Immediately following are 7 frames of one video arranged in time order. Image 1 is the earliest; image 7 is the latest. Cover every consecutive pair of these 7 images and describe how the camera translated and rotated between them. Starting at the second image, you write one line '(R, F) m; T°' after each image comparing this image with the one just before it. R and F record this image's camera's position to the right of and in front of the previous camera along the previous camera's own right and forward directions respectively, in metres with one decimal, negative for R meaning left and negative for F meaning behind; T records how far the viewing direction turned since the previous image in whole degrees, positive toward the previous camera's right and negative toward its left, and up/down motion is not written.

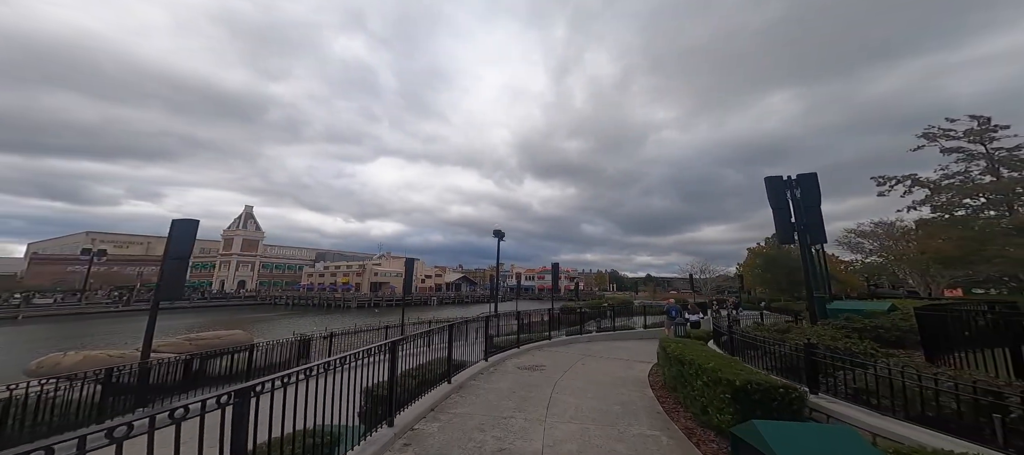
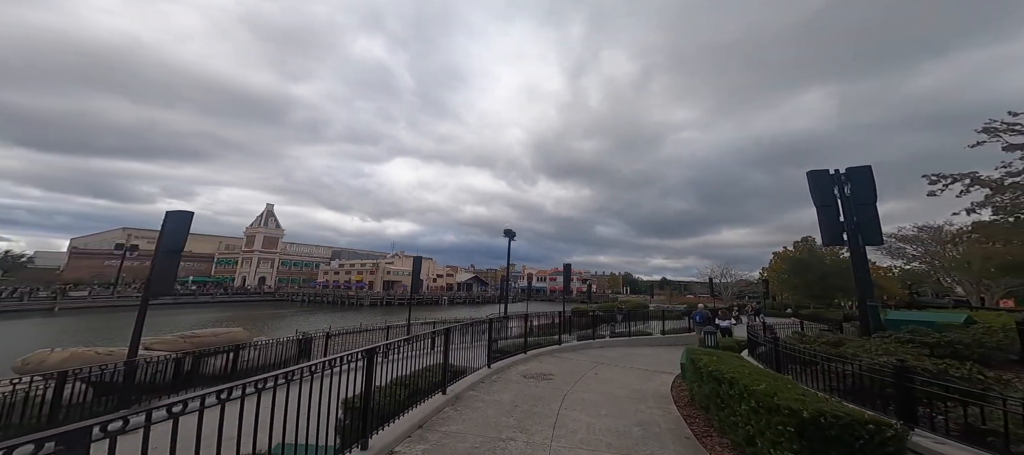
(+0.1, +0.8) m; -2°
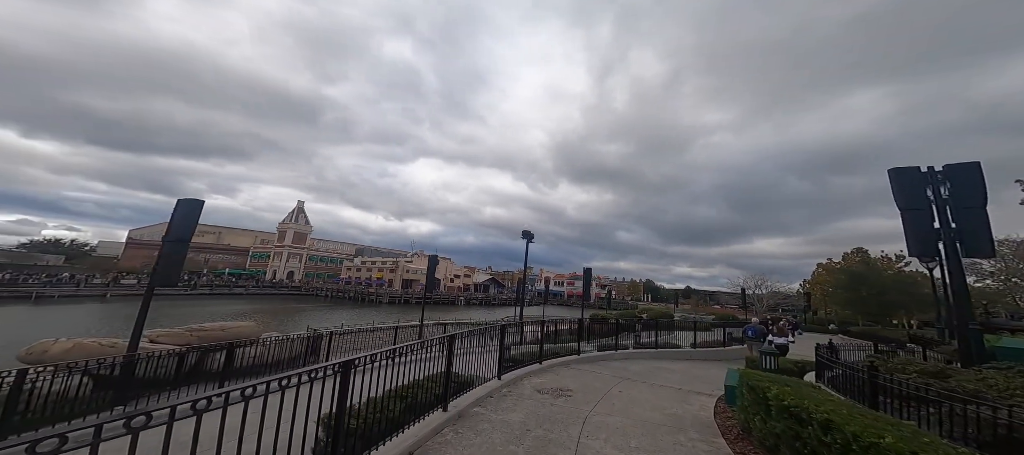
(+0.1, +0.9) m; -3°
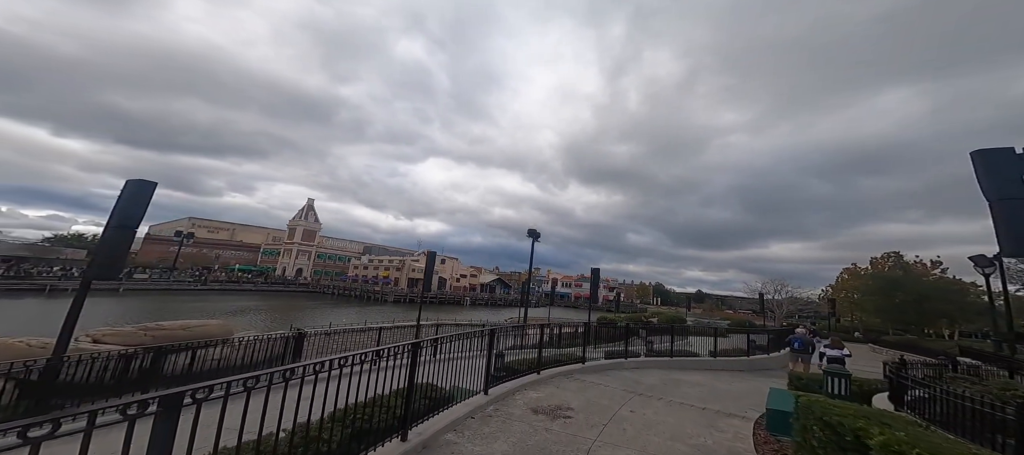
(+0.3, +1.3) m; -1°
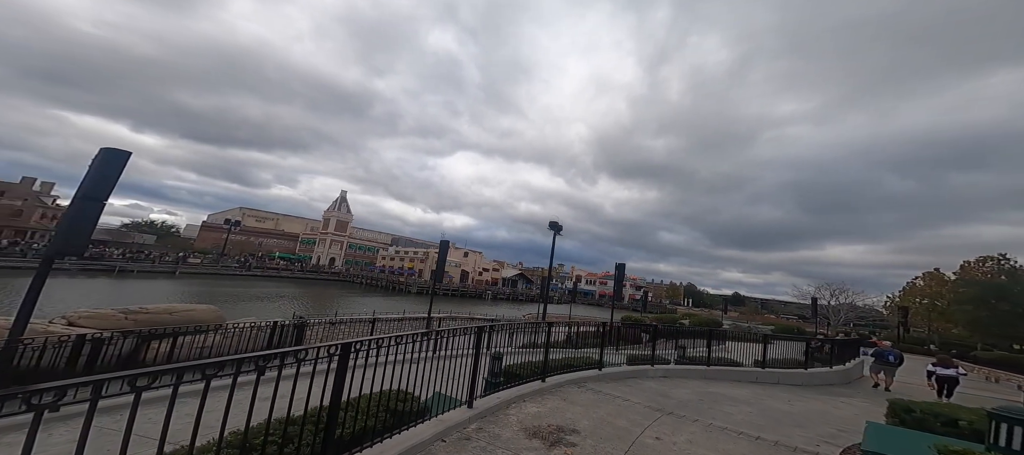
(+0.5, +1.3) m; -5°
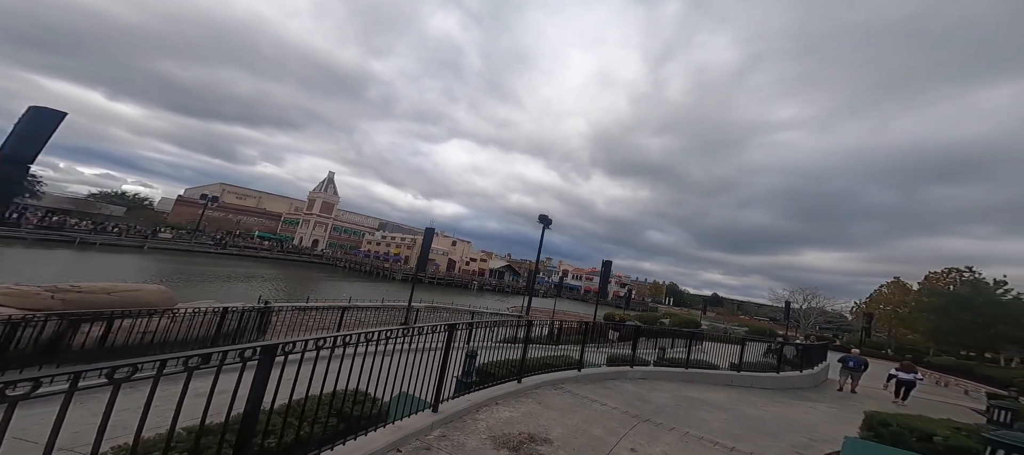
(+0.1, +0.4) m; +2°
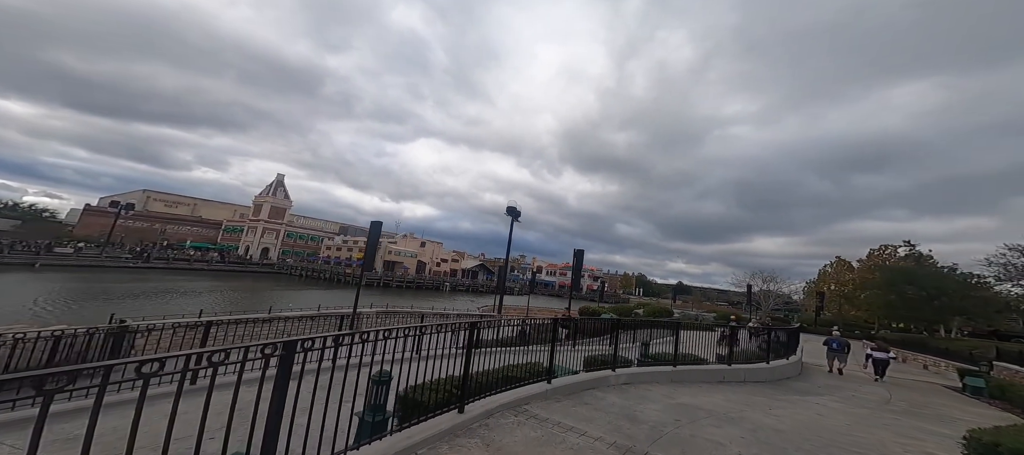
(+0.5, +2.0) m; +5°
